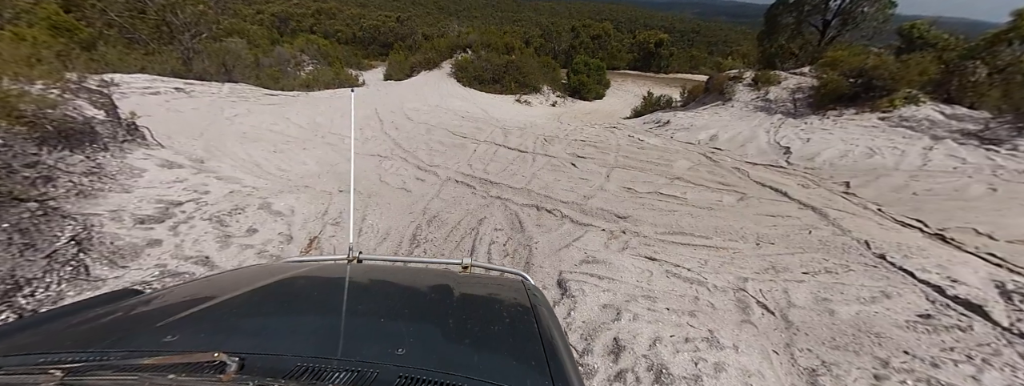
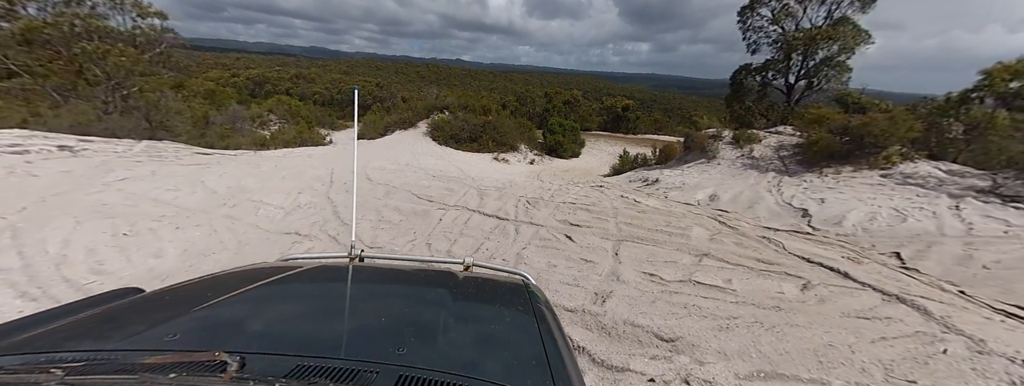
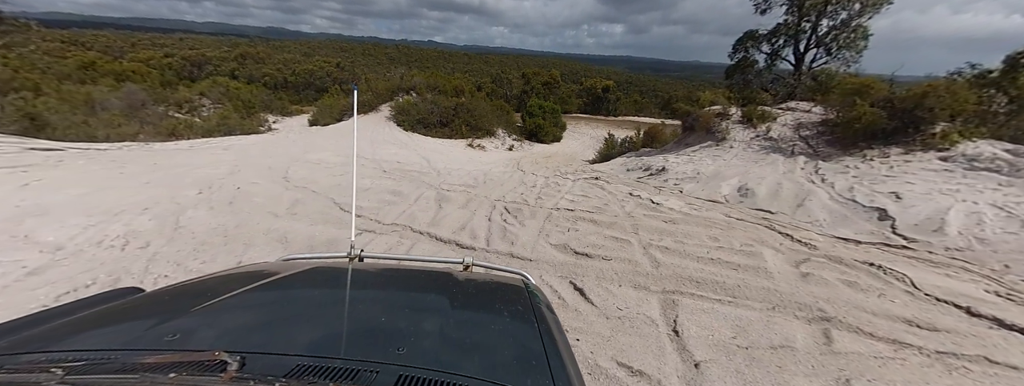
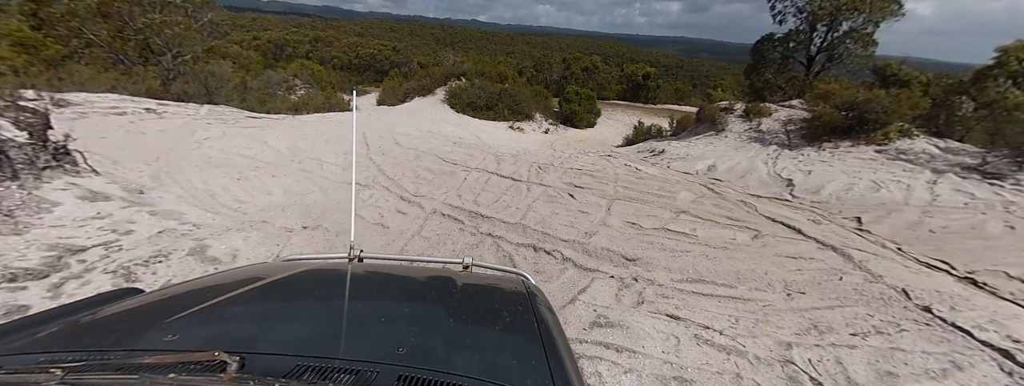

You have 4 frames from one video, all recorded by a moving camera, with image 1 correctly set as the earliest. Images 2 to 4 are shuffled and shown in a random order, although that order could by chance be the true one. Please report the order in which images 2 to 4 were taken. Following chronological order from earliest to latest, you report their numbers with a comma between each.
4, 2, 3
